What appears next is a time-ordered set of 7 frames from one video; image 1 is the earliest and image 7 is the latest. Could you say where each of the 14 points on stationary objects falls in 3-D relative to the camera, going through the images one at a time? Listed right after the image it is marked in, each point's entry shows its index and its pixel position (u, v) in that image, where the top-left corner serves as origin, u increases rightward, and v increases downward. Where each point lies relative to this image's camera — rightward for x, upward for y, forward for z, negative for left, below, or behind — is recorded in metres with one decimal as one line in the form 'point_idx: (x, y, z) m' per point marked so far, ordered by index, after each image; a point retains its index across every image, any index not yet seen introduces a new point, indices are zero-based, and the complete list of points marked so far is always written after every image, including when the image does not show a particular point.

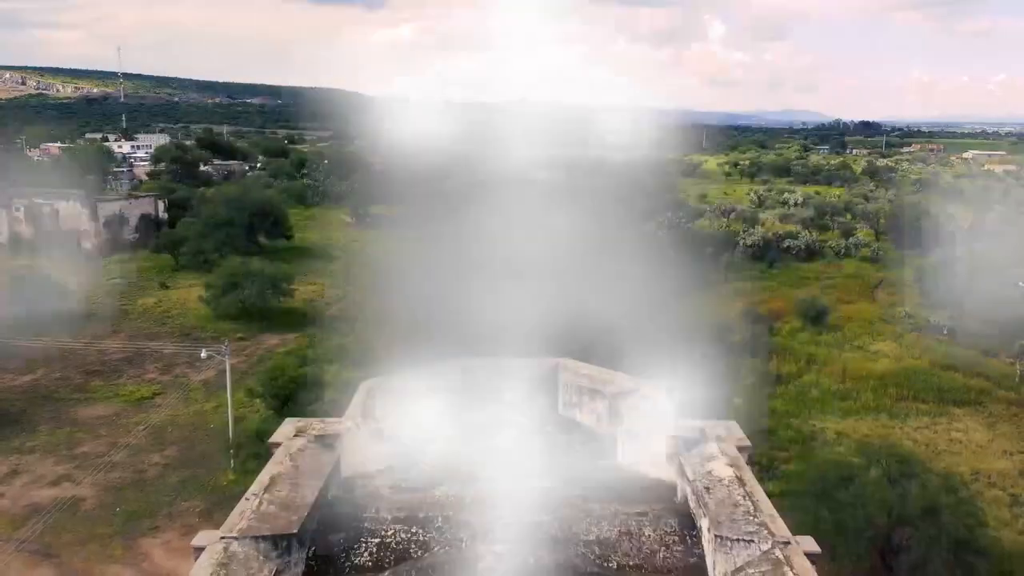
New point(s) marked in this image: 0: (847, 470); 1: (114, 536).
0: (+6.9, -3.8, +15.2) m
1: (-8.2, -5.1, +15.1) m
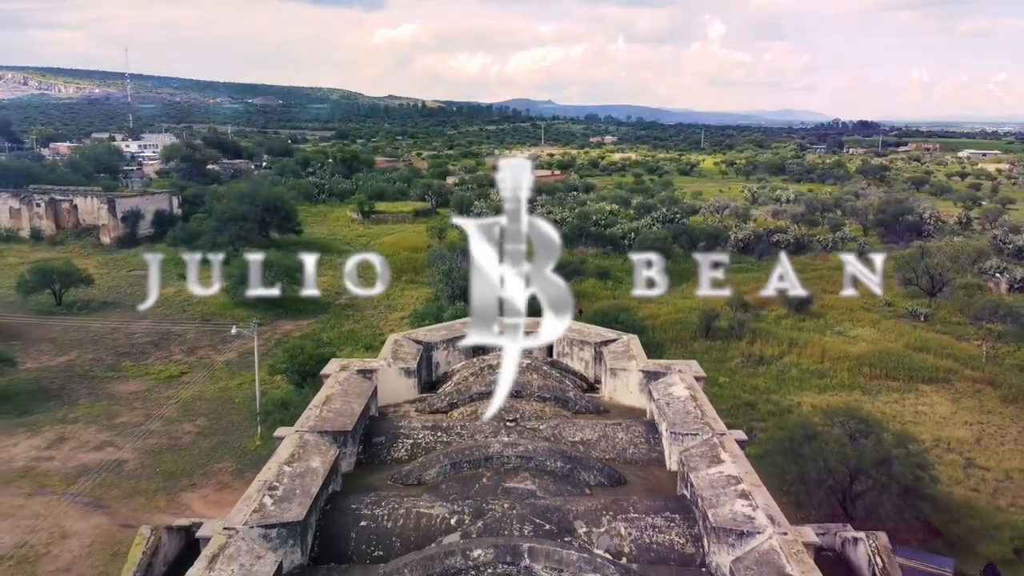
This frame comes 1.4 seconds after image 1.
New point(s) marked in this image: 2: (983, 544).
0: (+7.0, -3.3, +16.9) m
1: (-8.2, -4.6, +16.9) m
2: (+9.7, -5.3, +15.1) m
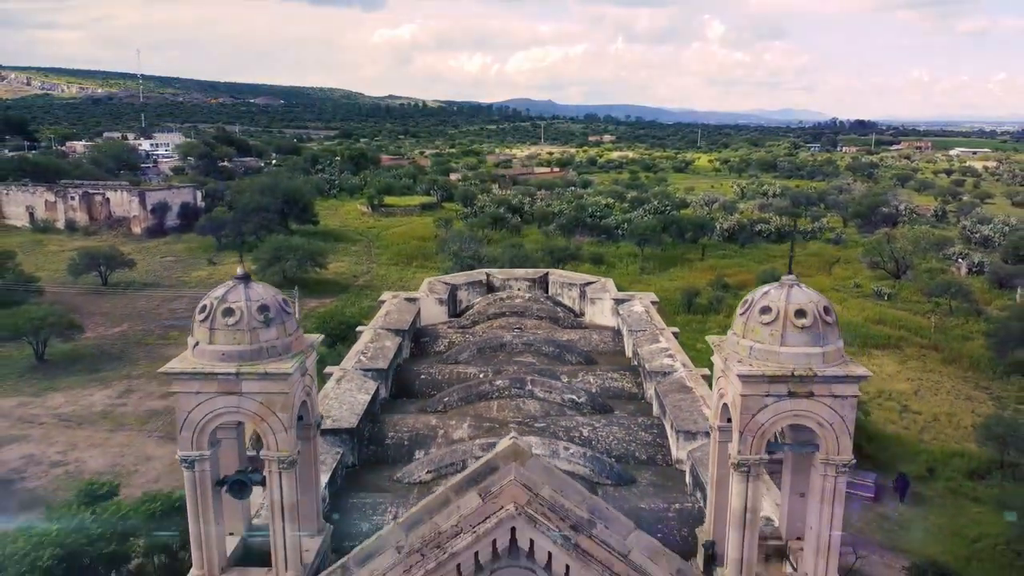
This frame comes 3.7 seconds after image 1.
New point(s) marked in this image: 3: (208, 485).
0: (+7.1, -2.5, +20.2) m
1: (-8.1, -3.8, +20.2) m
2: (+9.8, -4.4, +18.4) m
3: (-2.0, -1.3, +4.8) m
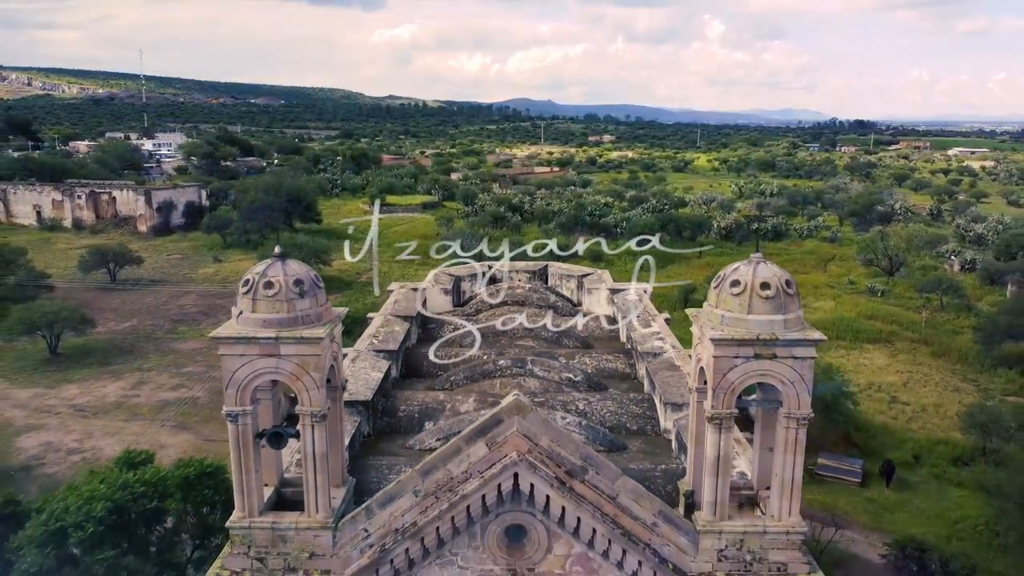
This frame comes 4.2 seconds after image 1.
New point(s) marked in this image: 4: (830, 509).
0: (+7.1, -2.3, +20.9) m
1: (-8.0, -3.6, +20.9) m
2: (+9.8, -4.2, +19.1) m
3: (-2.0, -1.1, +5.5) m
4: (+7.0, -4.9, +16.3) m
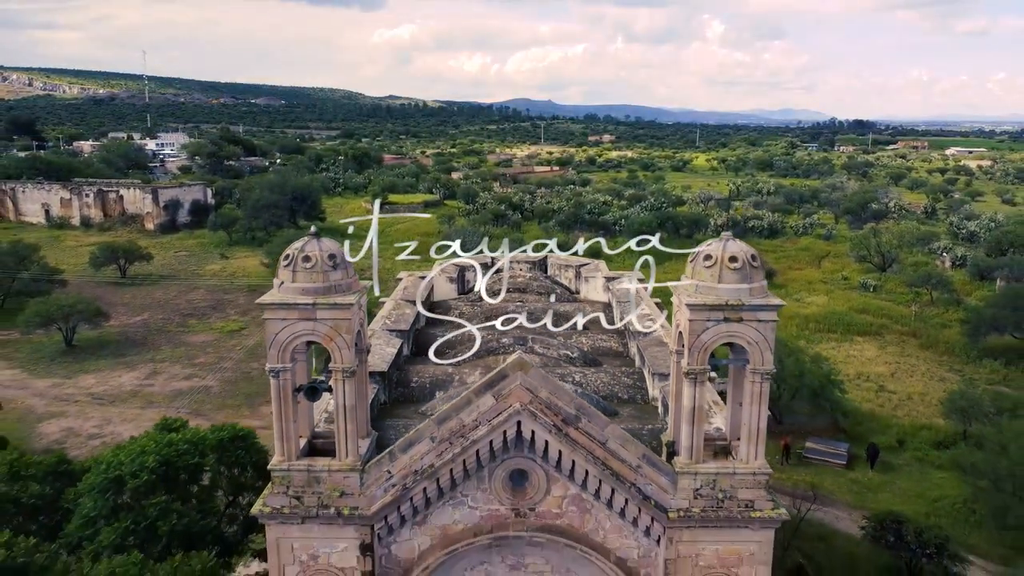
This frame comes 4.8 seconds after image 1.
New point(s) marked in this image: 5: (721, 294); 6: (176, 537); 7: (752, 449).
0: (+7.1, -2.1, +21.8) m
1: (-8.0, -3.4, +21.7) m
2: (+9.8, -4.0, +20.0) m
3: (-1.9, -0.9, +6.3) m
4: (+7.0, -4.7, +17.1) m
5: (+1.8, -0.1, +6.2) m
6: (-3.7, -2.7, +8.0) m
7: (+2.1, -1.4, +6.4) m
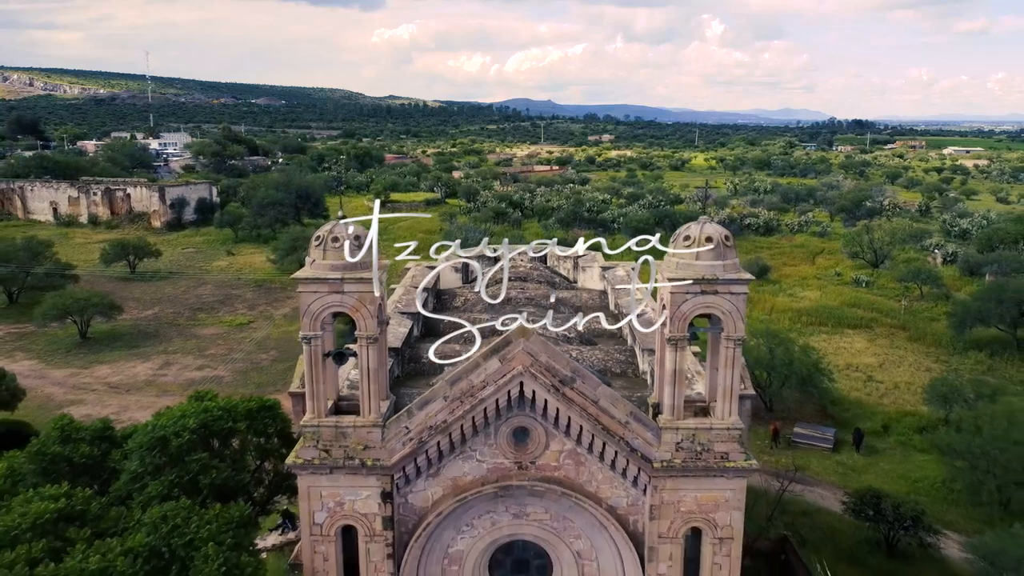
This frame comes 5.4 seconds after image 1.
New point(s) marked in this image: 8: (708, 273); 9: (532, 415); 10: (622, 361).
0: (+7.2, -1.9, +22.6) m
1: (-8.0, -3.2, +22.6) m
2: (+9.8, -3.8, +20.8) m
3: (-1.9, -0.7, +7.2) m
4: (+7.1, -4.4, +18.0) m
5: (+1.8, +0.2, +7.0) m
6: (-3.6, -2.5, +8.9) m
7: (+2.1, -1.2, +7.2) m
8: (+1.9, +0.1, +7.0) m
9: (+0.2, -1.3, +7.3) m
10: (+1.5, -1.0, +10.3) m
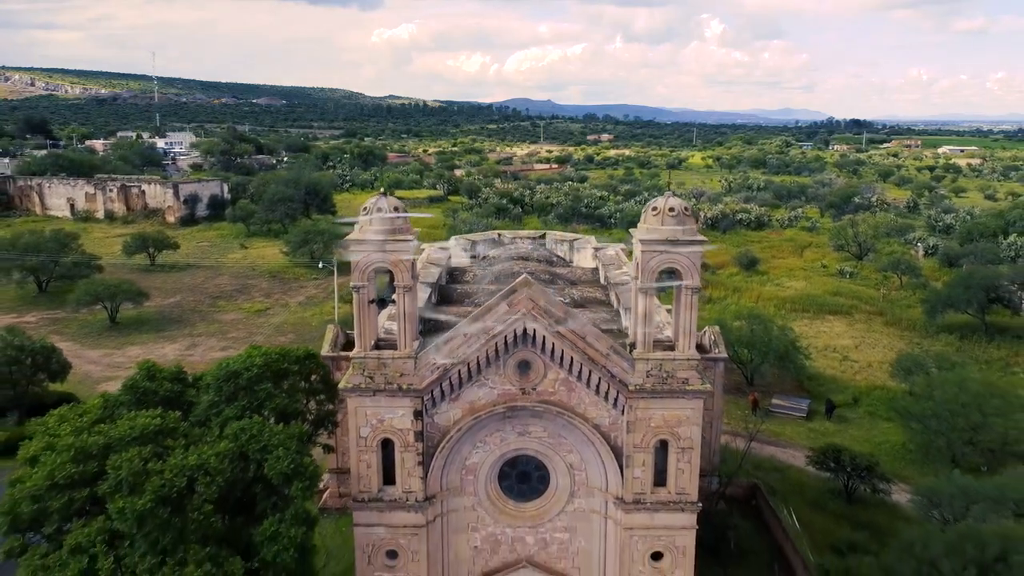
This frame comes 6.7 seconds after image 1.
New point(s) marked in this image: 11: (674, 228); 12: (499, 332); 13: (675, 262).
0: (+7.2, -1.4, +24.5) m
1: (-7.9, -2.7, +24.5) m
2: (+9.9, -3.3, +22.7) m
3: (-1.8, -0.2, +9.1) m
4: (+7.1, -3.9, +19.9) m
5: (+1.8, +0.7, +8.9) m
6: (-3.6, -2.0, +10.8) m
7: (+2.2, -0.7, +9.1) m
8: (+1.9, +0.6, +8.9) m
9: (+0.3, -0.8, +9.2) m
10: (+1.6, -0.6, +12.2) m
11: (+2.0, +0.7, +8.9) m
12: (-0.2, -0.6, +9.1) m
13: (+2.0, +0.3, +9.0) m
